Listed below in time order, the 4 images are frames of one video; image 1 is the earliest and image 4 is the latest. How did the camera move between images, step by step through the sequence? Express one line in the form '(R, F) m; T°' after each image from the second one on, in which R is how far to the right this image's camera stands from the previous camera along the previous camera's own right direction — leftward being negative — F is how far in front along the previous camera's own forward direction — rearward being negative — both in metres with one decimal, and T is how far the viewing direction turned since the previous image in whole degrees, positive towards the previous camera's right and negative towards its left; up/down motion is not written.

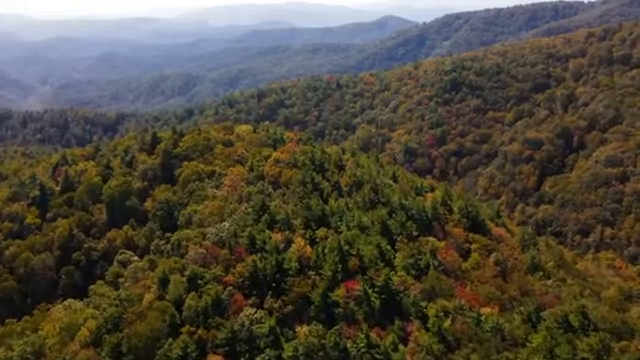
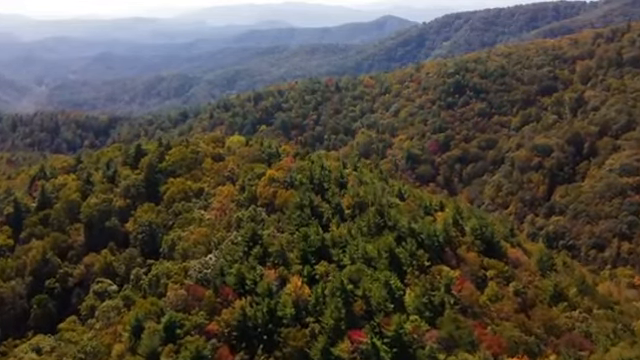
(-0.1, +4.5) m; 0°
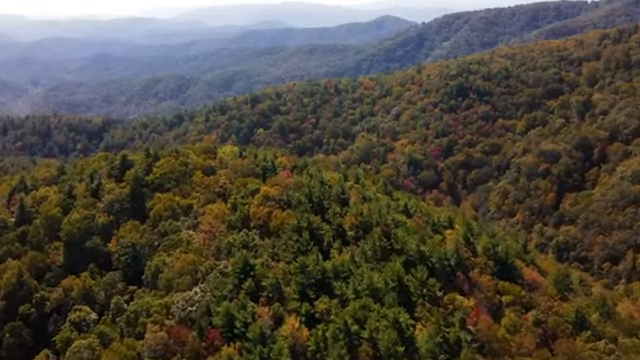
(-0.1, +3.6) m; 0°
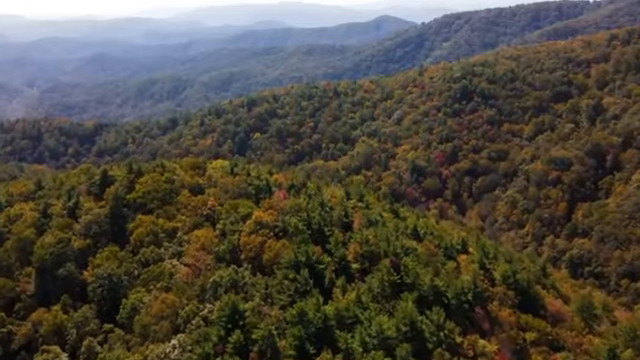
(-0.1, +4.3) m; 0°
